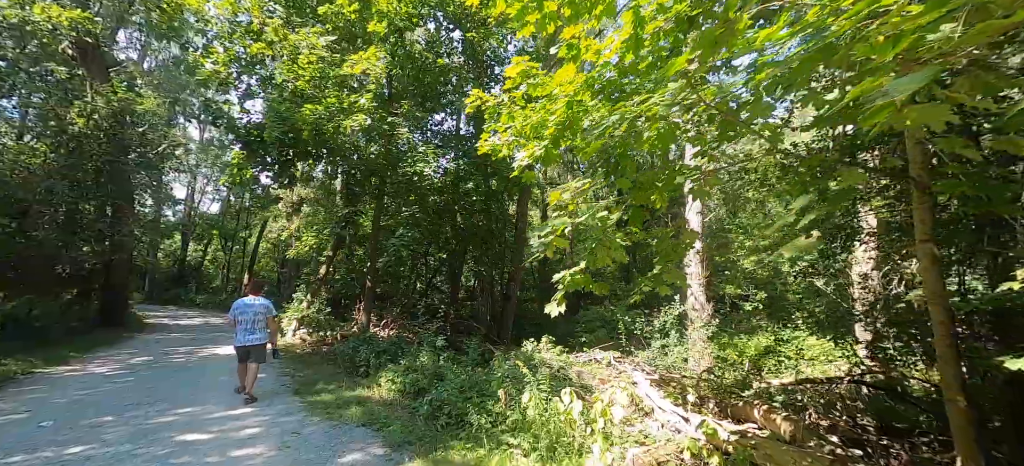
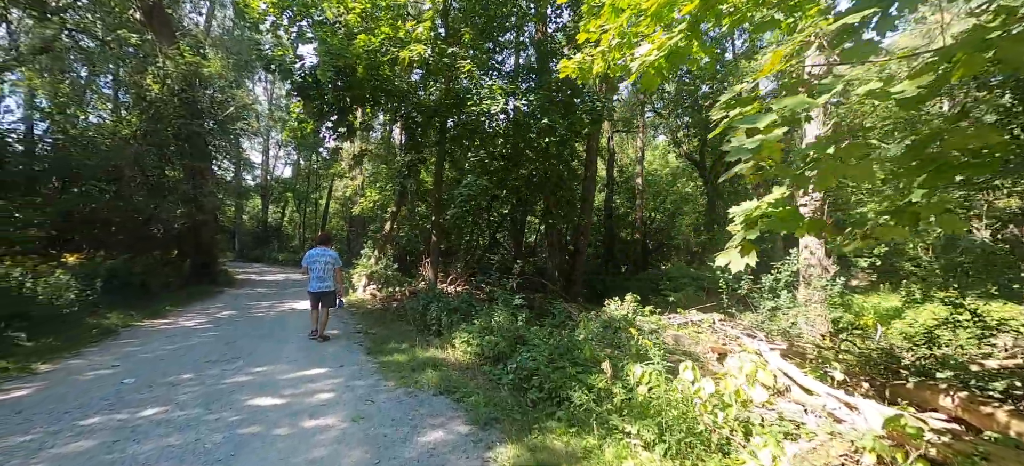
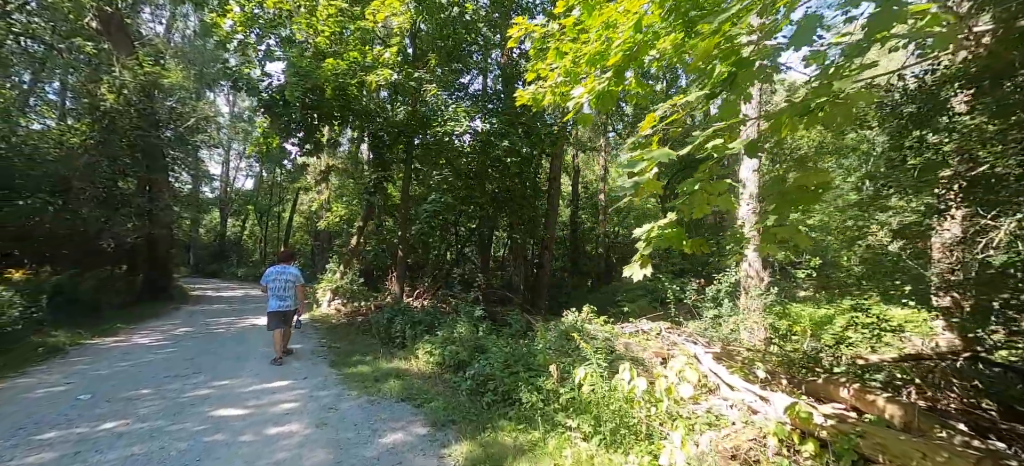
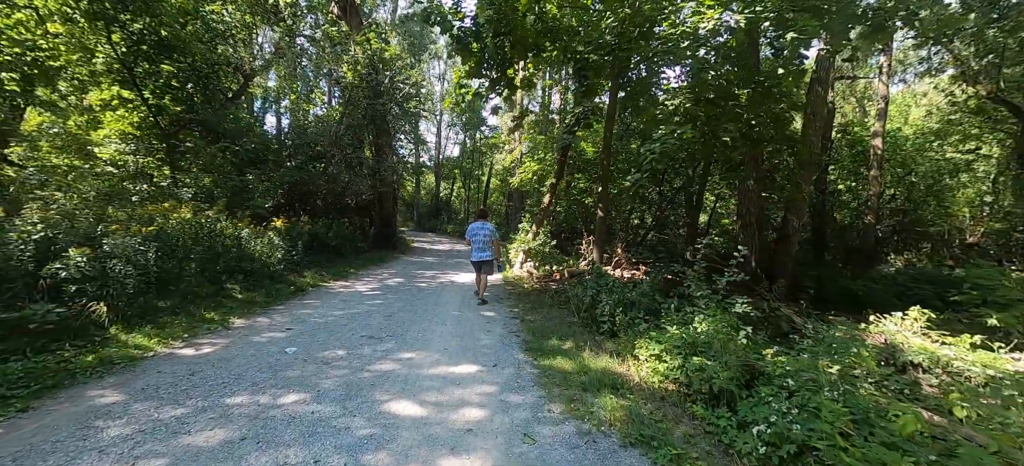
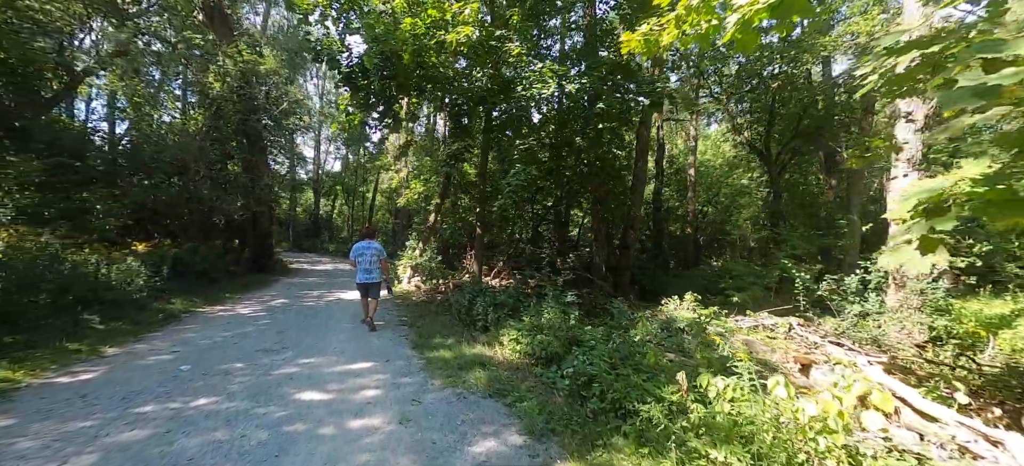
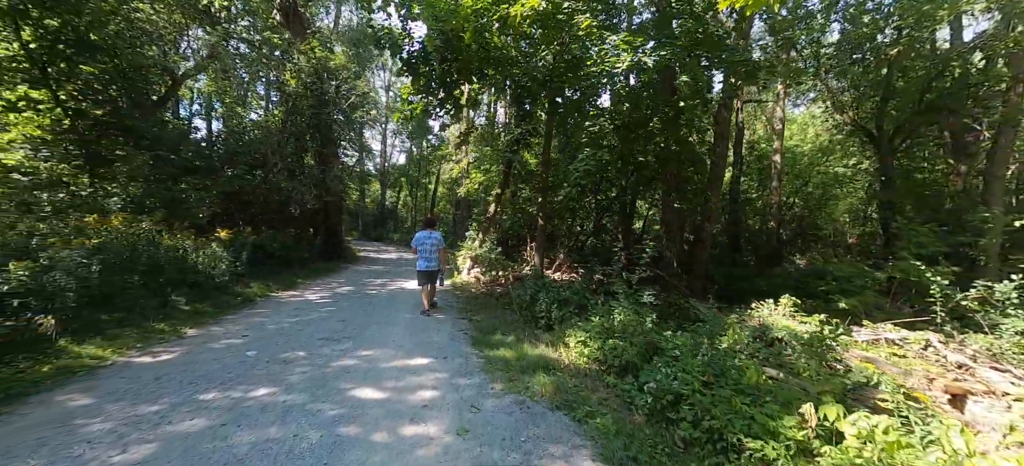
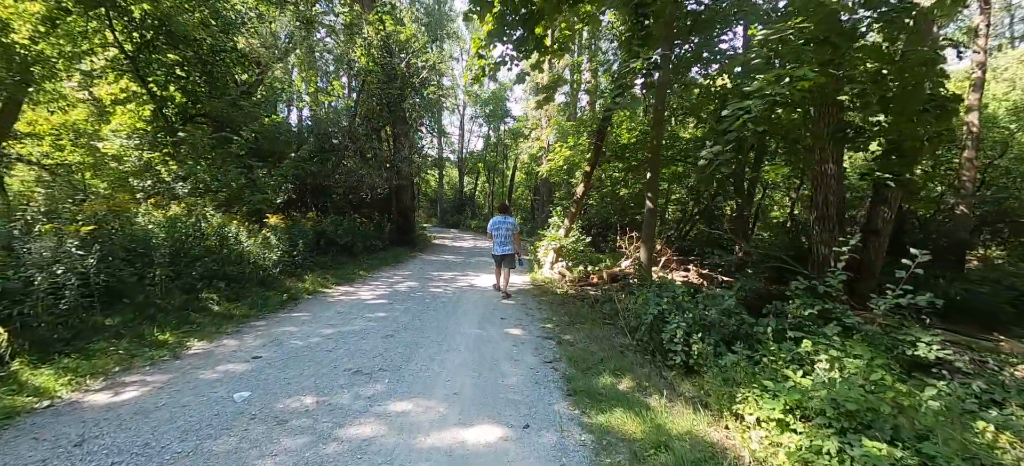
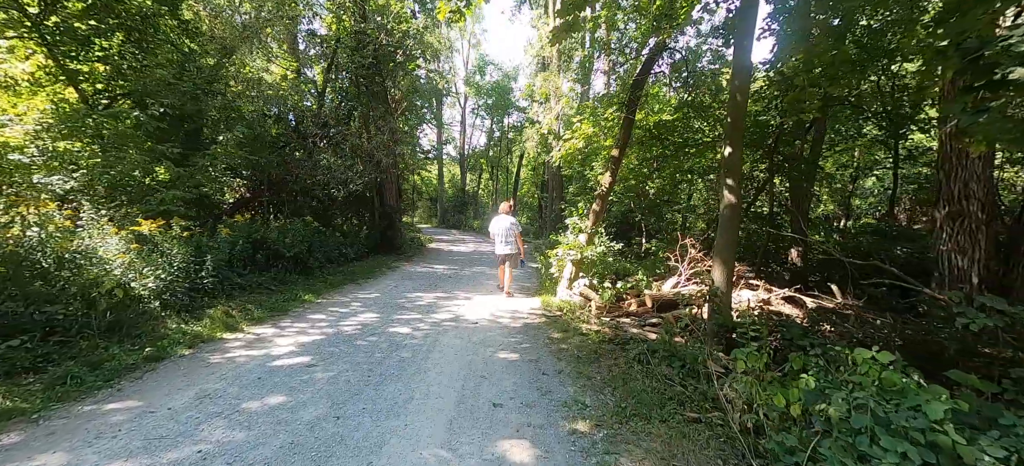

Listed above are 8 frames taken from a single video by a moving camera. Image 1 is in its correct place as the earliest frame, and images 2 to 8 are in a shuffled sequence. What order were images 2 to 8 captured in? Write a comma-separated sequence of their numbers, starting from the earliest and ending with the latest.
3, 2, 5, 6, 4, 7, 8
